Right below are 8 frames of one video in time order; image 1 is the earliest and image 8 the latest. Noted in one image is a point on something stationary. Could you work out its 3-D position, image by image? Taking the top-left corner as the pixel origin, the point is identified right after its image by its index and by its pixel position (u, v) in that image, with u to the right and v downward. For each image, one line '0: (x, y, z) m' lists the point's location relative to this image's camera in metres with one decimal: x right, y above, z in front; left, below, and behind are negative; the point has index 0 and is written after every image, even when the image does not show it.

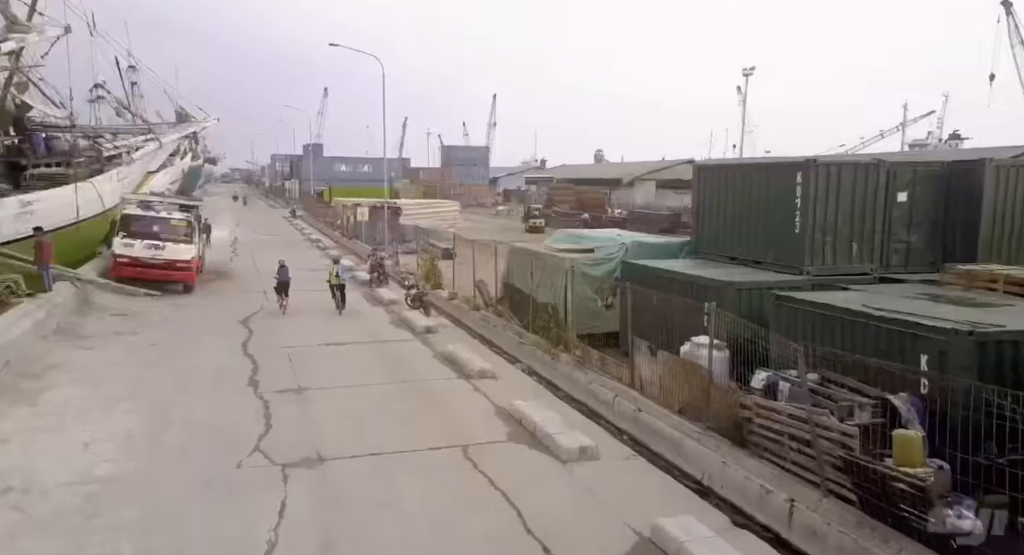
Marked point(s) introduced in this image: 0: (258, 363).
0: (-4.1, -1.4, +11.3) m
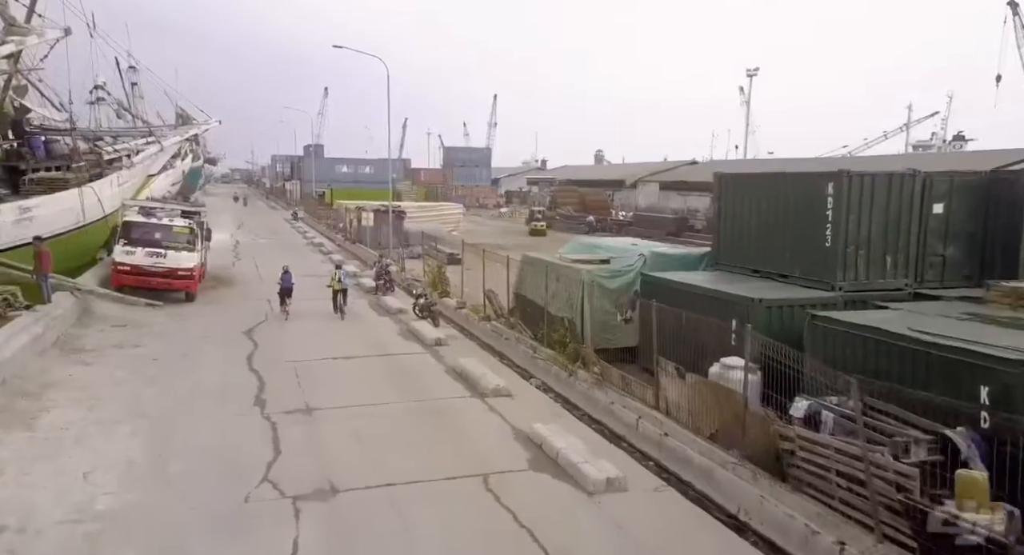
0: (-3.9, -1.6, +10.9) m
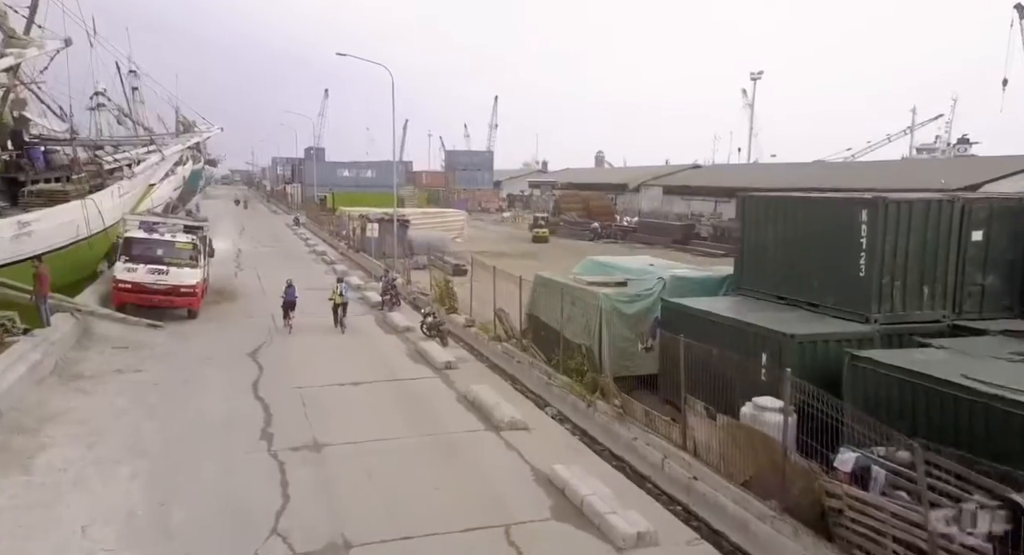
0: (-3.7, -2.0, +10.5) m
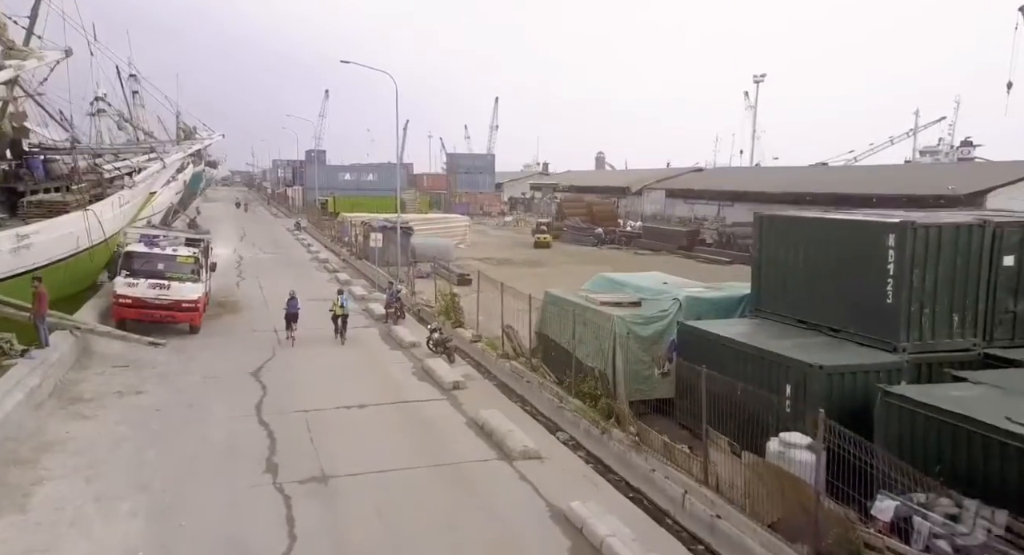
0: (-3.5, -2.3, +10.3) m
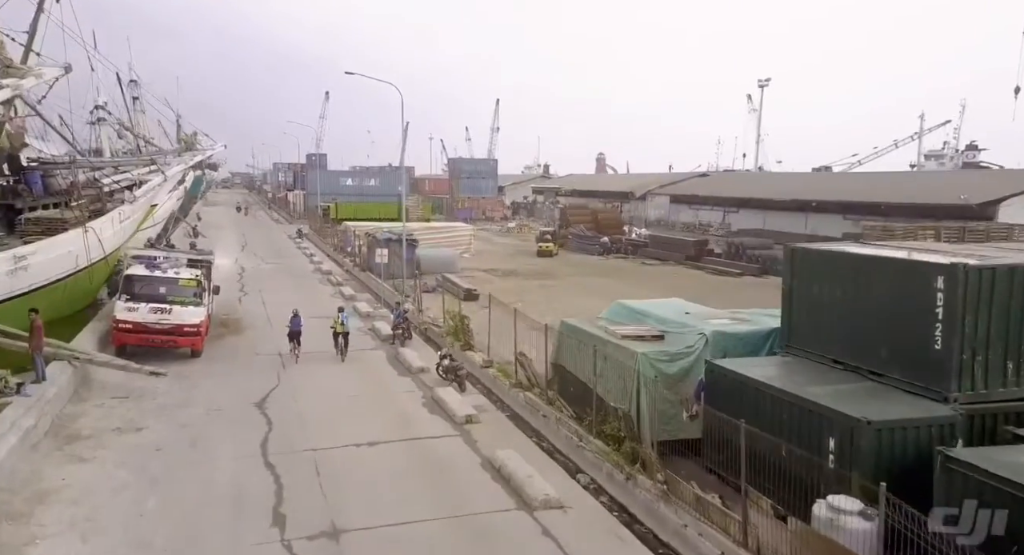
0: (-3.2, -2.8, +9.8) m
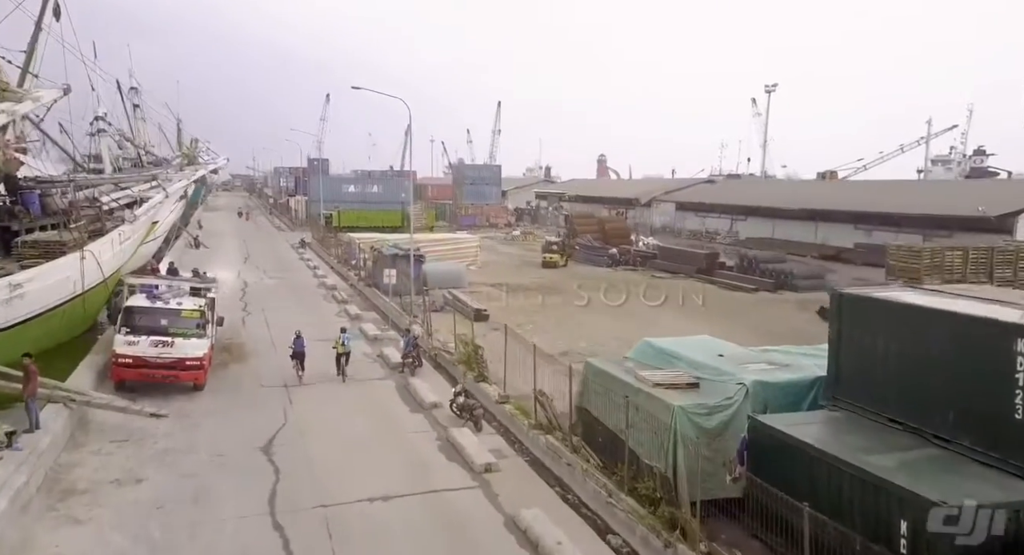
0: (-2.9, -3.5, +9.1) m
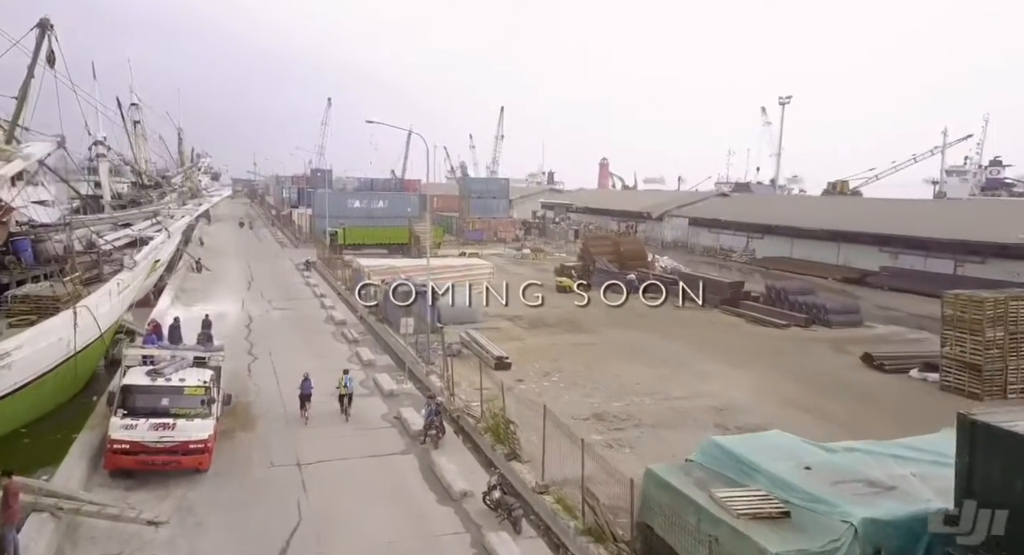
0: (-2.1, -4.8, +7.6) m
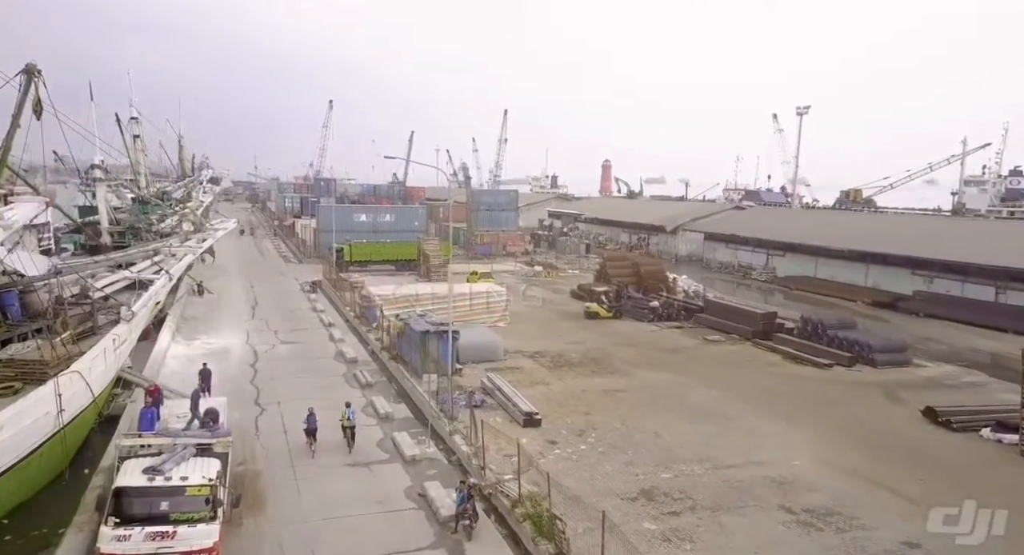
0: (-1.3, -6.2, +5.8) m
